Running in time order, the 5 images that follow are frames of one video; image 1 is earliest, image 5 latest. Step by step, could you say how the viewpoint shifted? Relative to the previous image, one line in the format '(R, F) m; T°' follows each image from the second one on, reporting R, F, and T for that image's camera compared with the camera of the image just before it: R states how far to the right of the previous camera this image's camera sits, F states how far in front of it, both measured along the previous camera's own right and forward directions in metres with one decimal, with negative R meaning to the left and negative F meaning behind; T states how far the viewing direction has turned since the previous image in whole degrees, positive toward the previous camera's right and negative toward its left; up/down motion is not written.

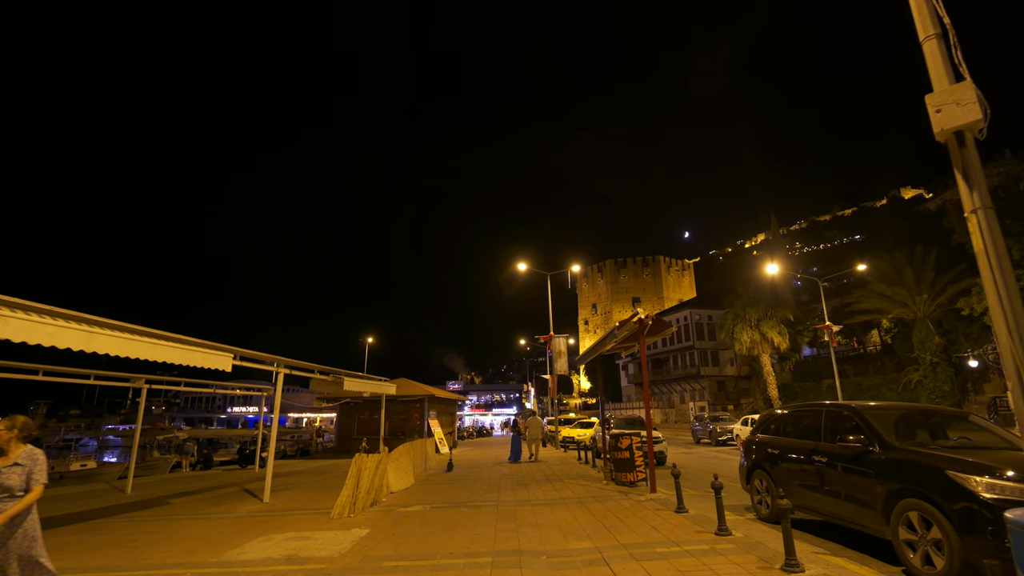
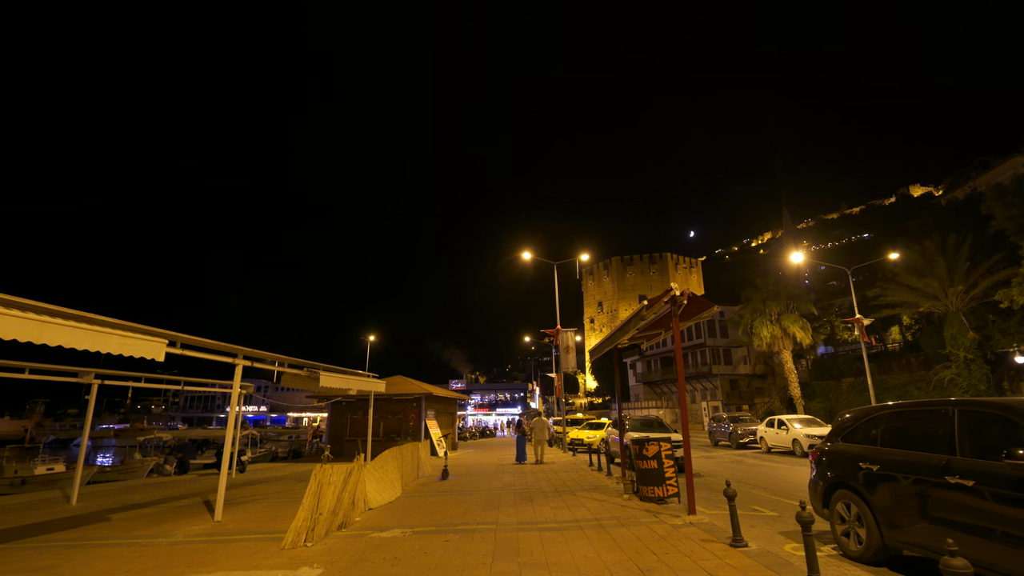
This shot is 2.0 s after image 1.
(0.0, +1.8) m; -1°
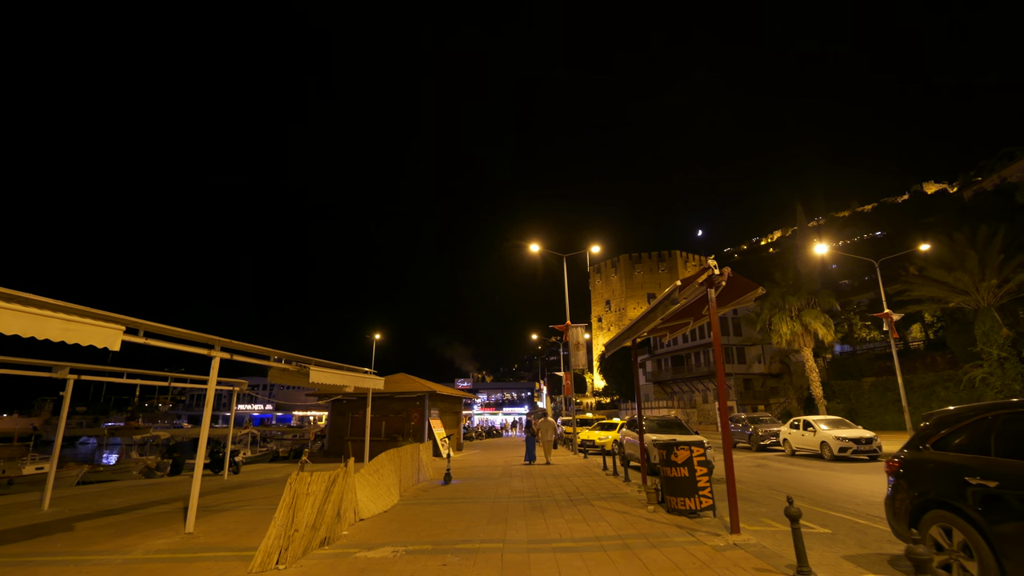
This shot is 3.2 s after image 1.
(0.0, +1.0) m; -1°
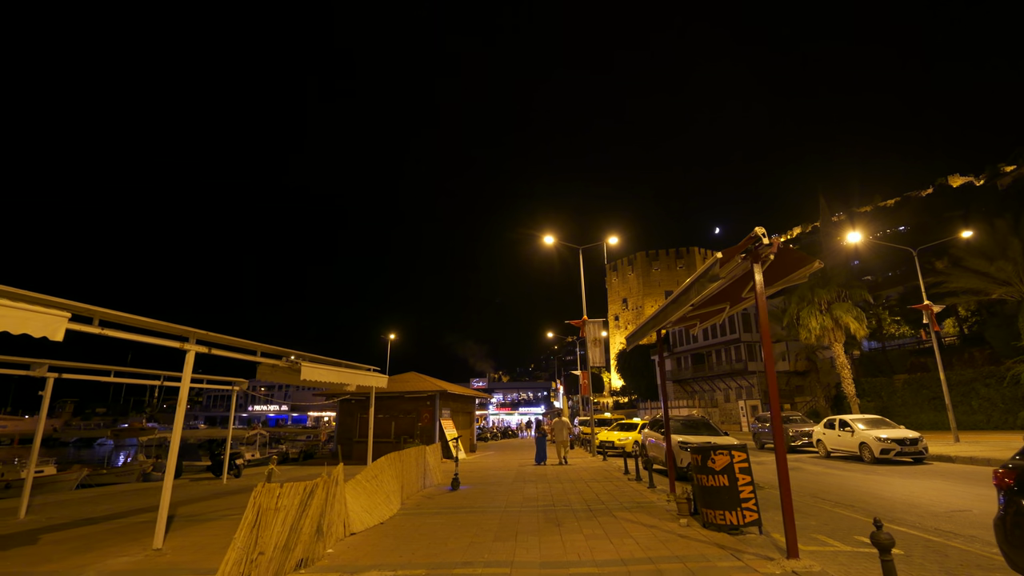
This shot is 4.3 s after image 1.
(+0.1, +1.0) m; -2°
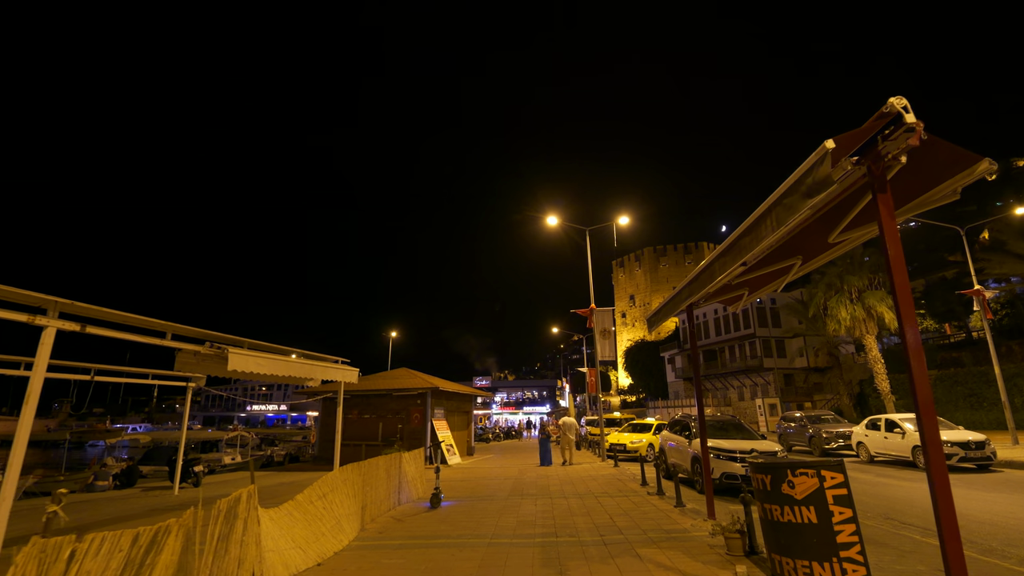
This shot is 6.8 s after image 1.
(+0.2, +2.1) m; -1°
